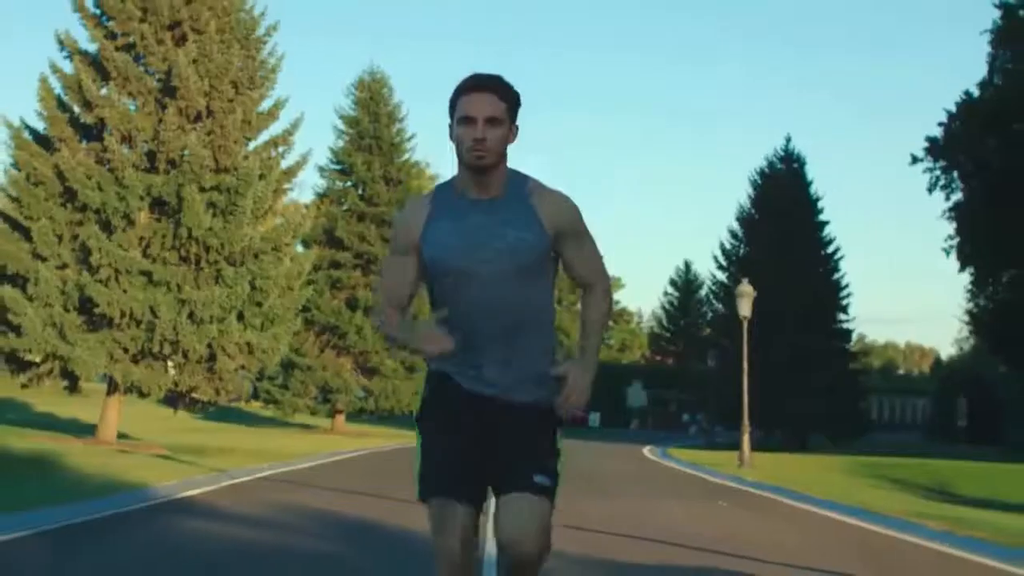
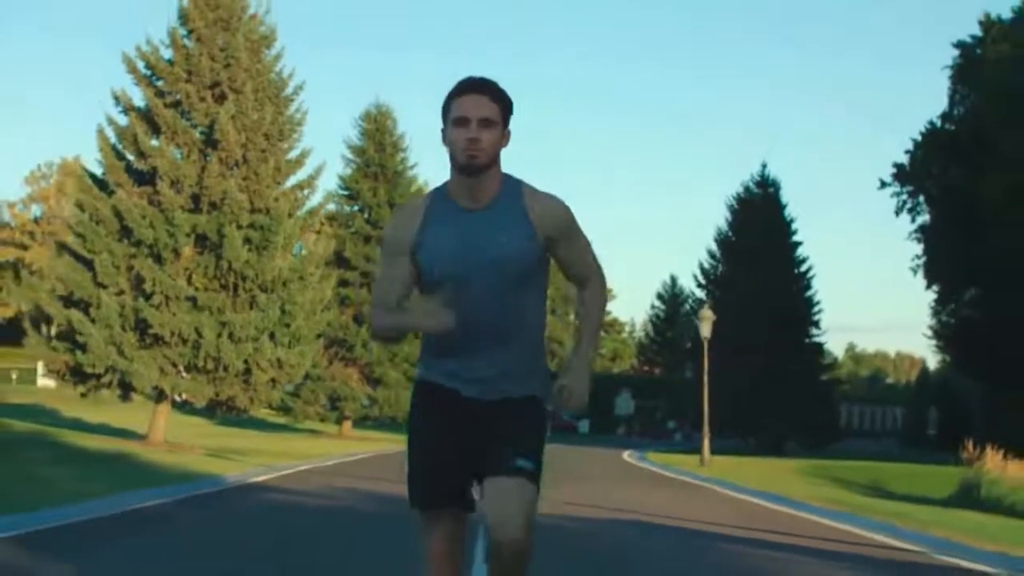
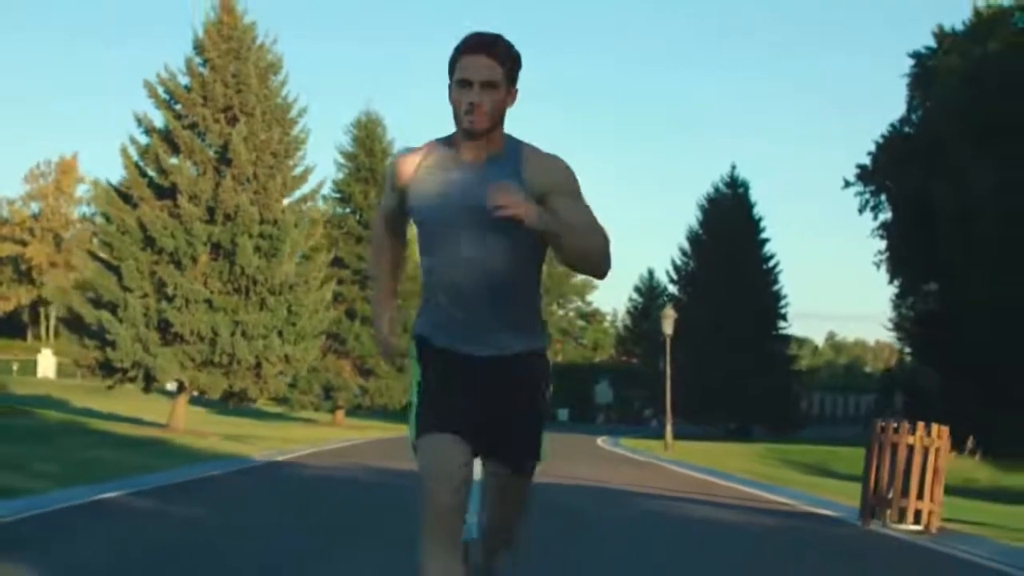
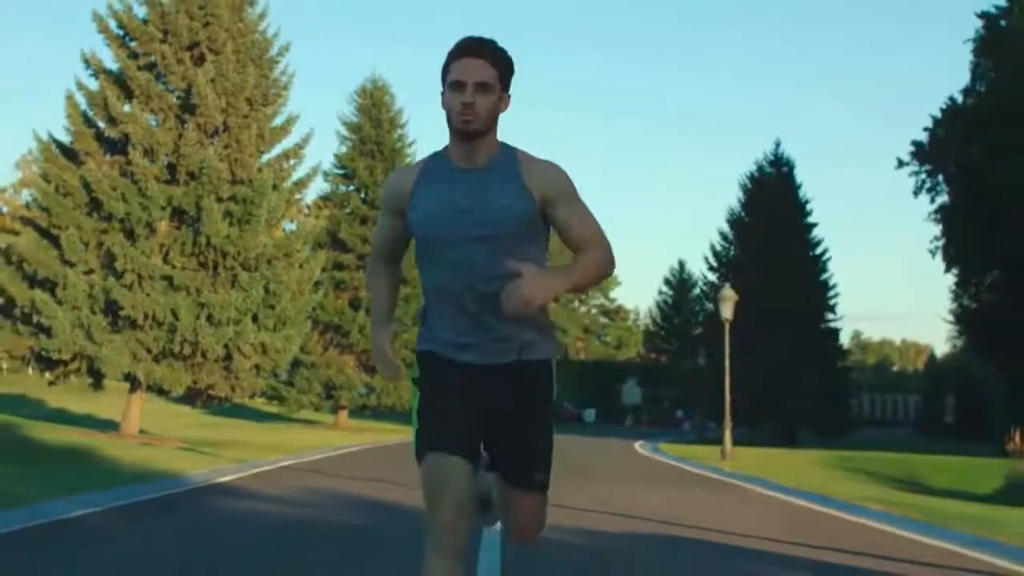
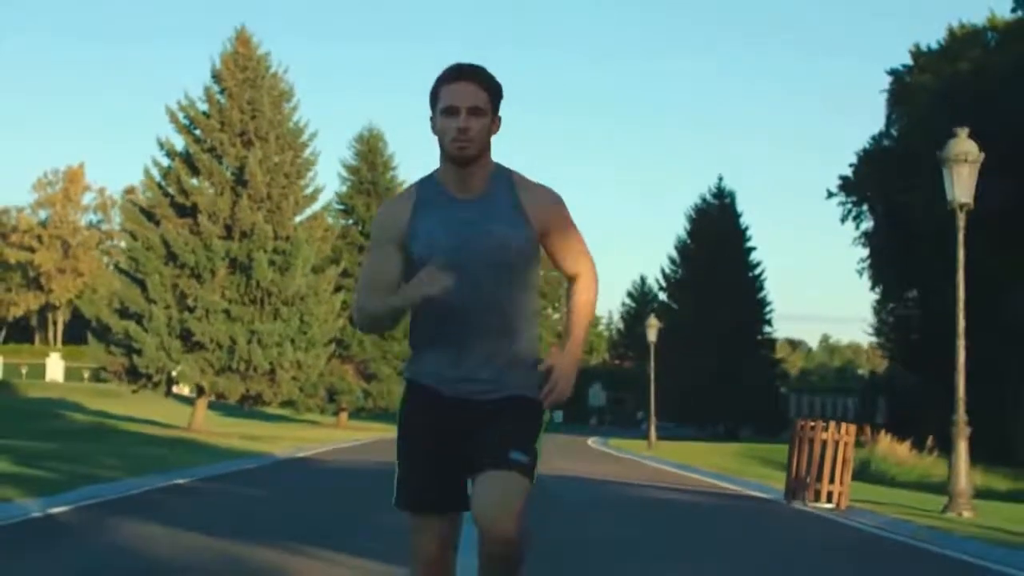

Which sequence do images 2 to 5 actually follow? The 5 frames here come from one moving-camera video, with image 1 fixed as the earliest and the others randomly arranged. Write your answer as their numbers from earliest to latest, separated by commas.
4, 2, 3, 5
